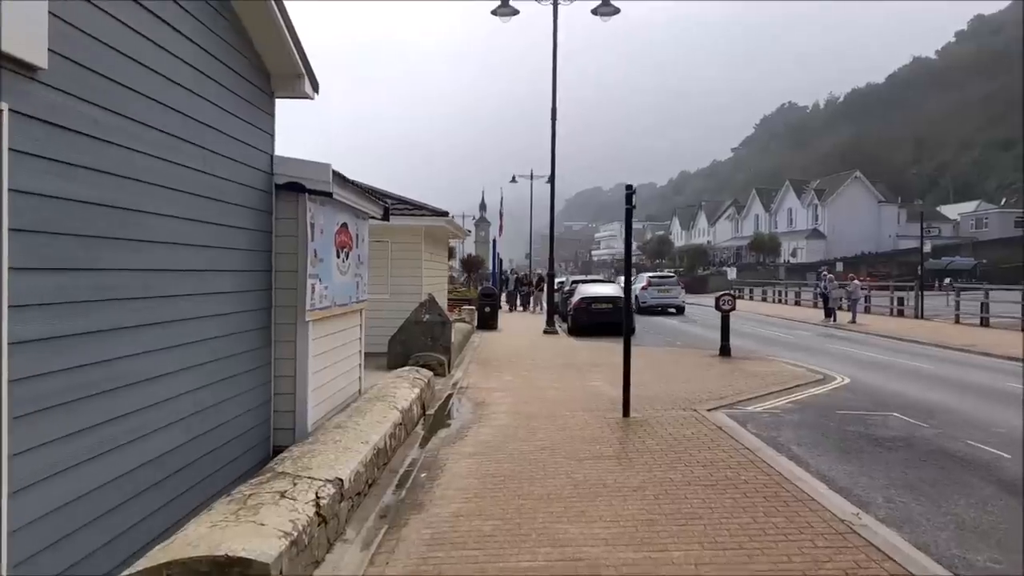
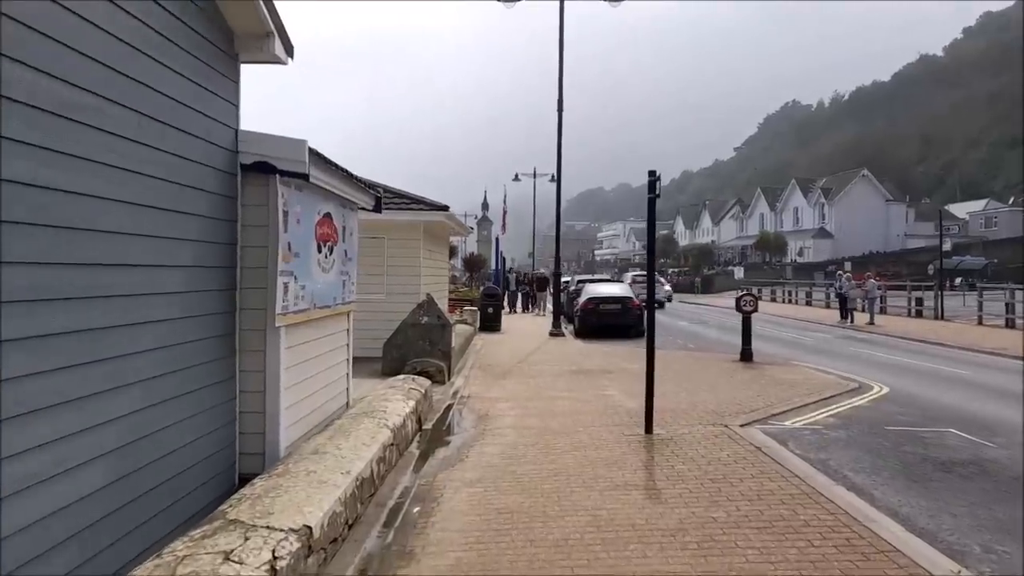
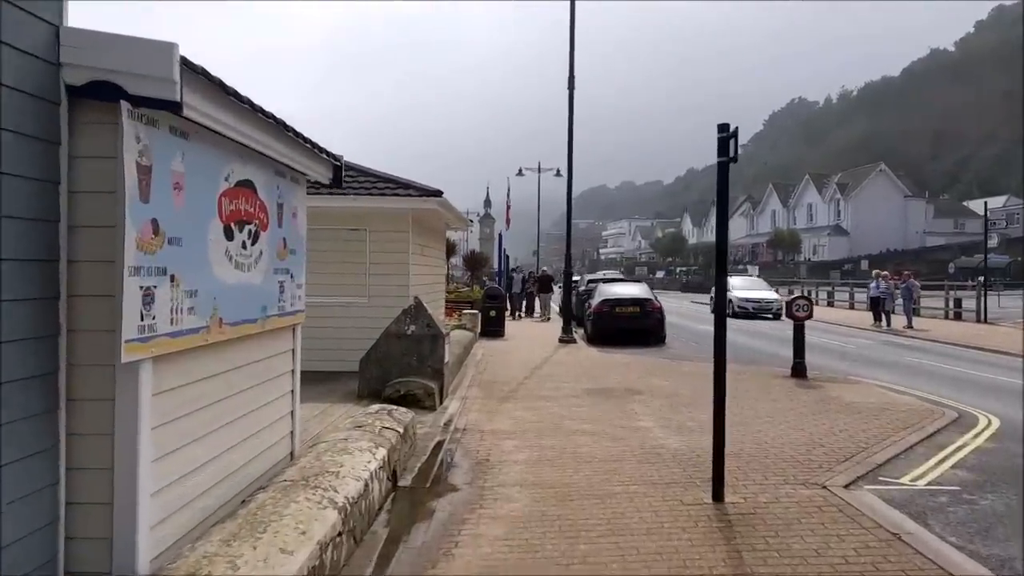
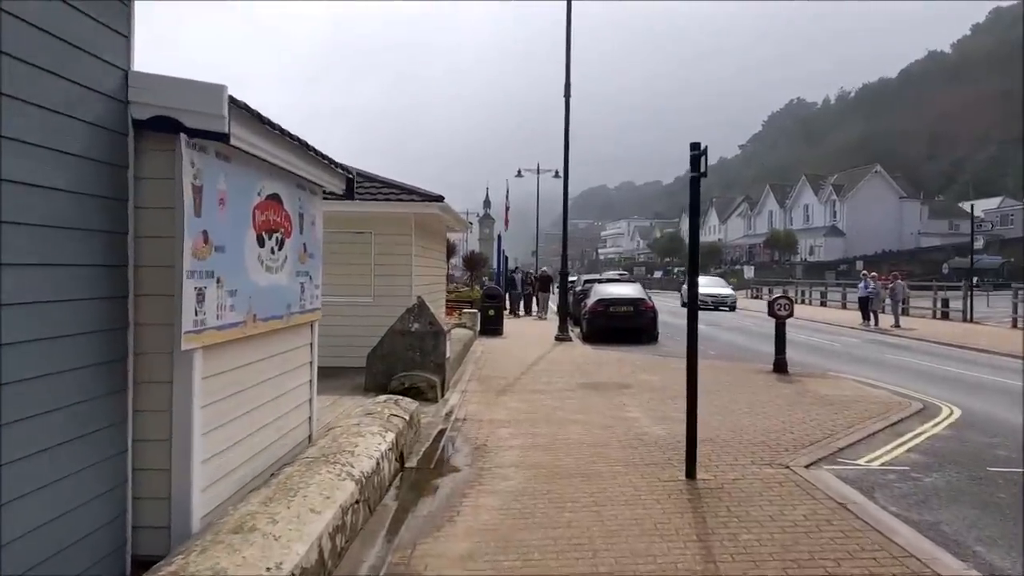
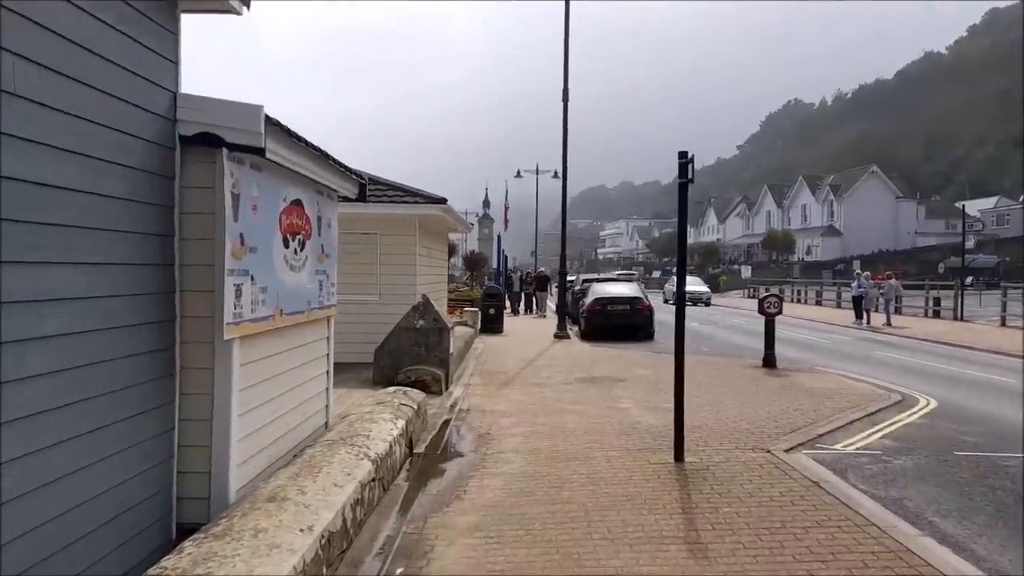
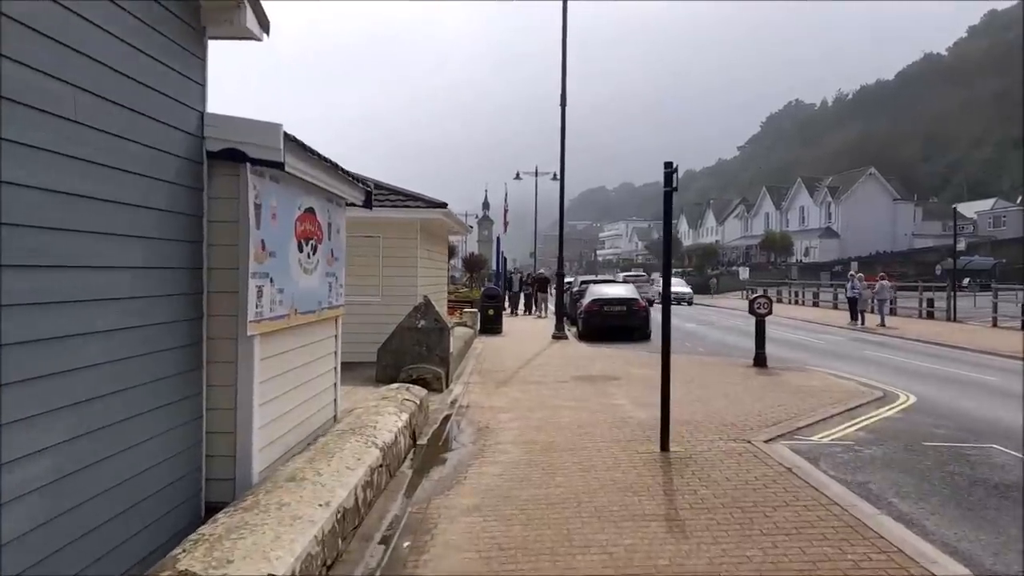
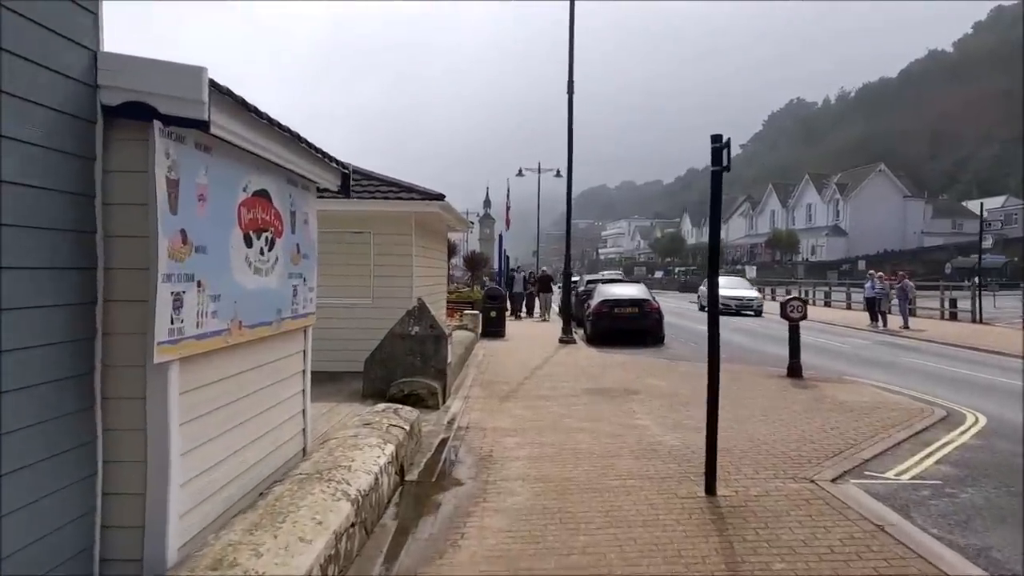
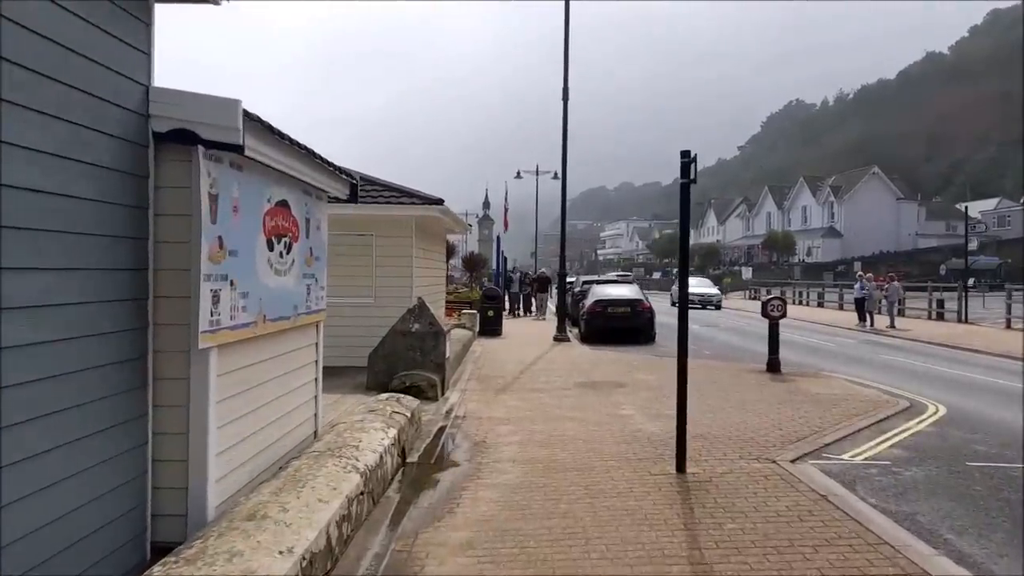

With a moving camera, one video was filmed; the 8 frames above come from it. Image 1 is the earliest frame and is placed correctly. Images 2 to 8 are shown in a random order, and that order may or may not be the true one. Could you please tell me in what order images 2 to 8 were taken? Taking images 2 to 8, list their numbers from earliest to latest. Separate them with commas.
2, 6, 5, 8, 4, 7, 3
